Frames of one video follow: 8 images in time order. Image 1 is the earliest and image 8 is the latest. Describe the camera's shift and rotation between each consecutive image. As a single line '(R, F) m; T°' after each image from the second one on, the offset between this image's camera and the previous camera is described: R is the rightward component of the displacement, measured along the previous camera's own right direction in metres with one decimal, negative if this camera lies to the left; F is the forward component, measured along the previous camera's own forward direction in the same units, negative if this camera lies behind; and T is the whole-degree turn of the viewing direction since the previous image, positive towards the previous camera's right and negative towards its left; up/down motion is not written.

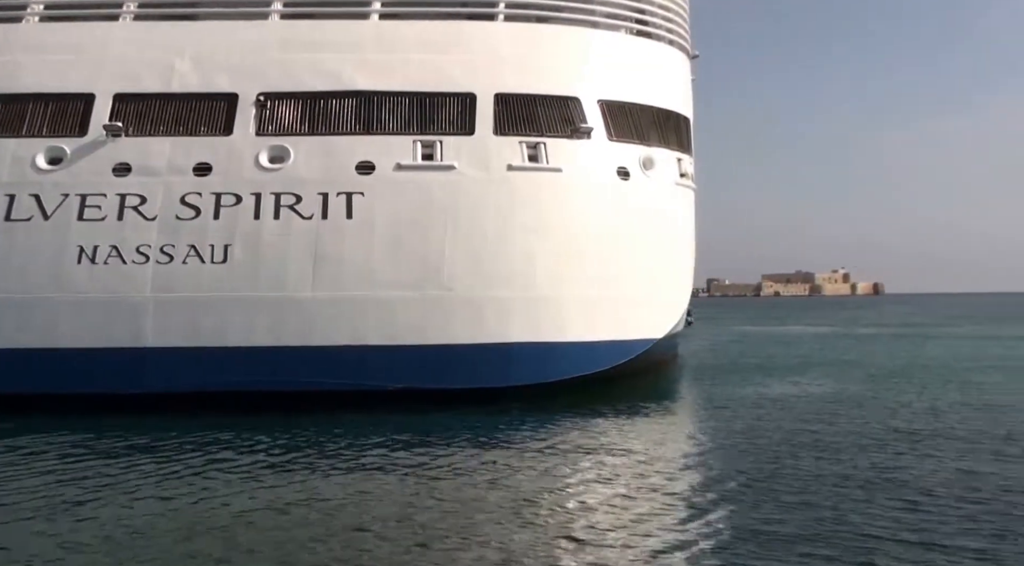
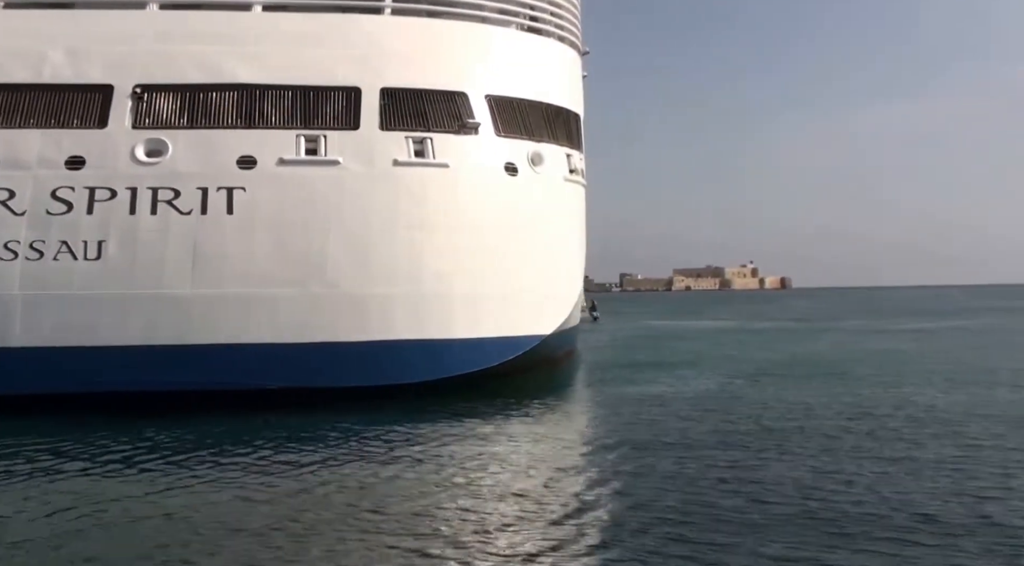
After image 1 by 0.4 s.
(+0.3, 0.0) m; +5°
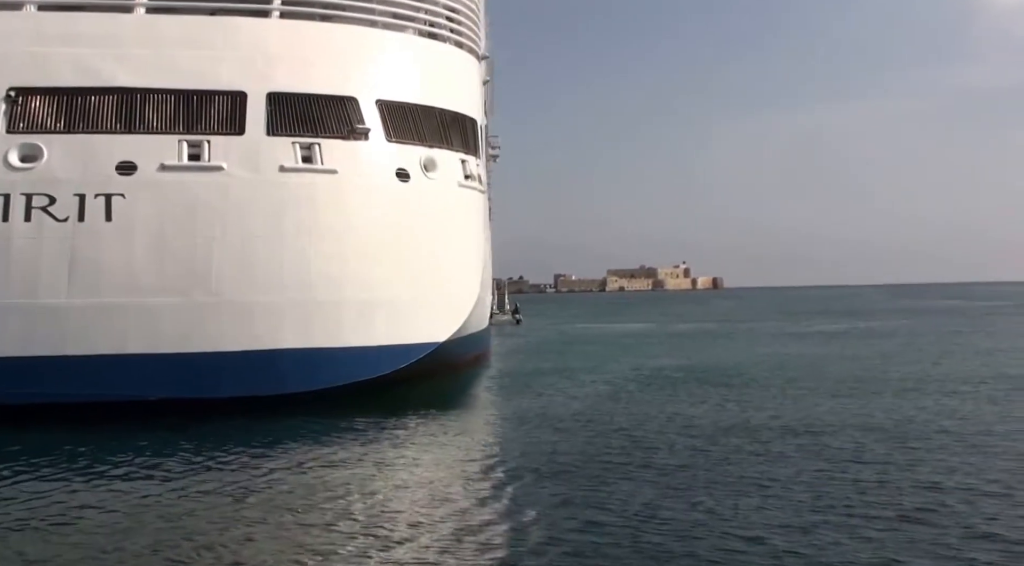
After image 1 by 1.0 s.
(+0.4, -0.1) m; +5°
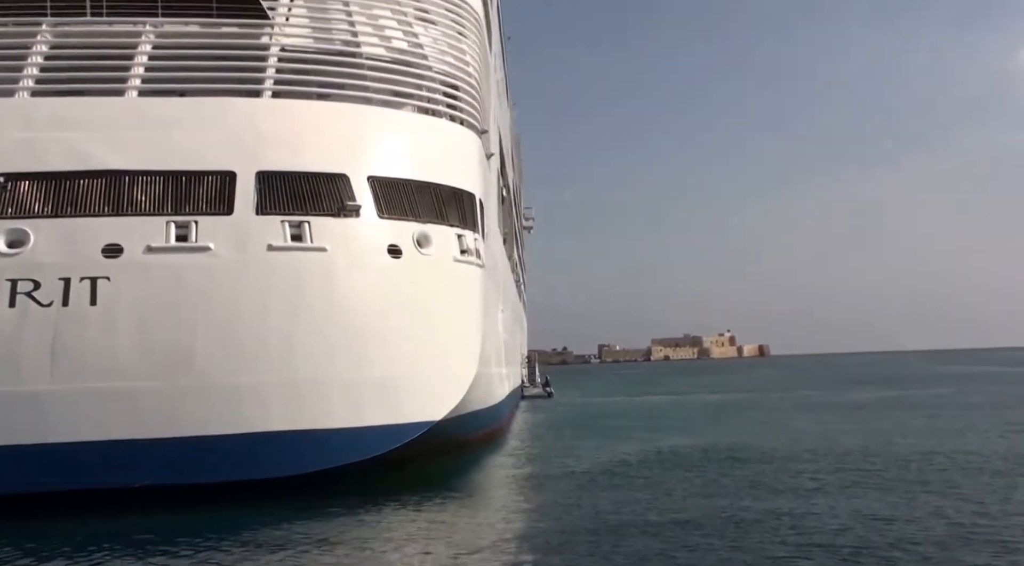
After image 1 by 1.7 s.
(+0.4, +0.3) m; -2°
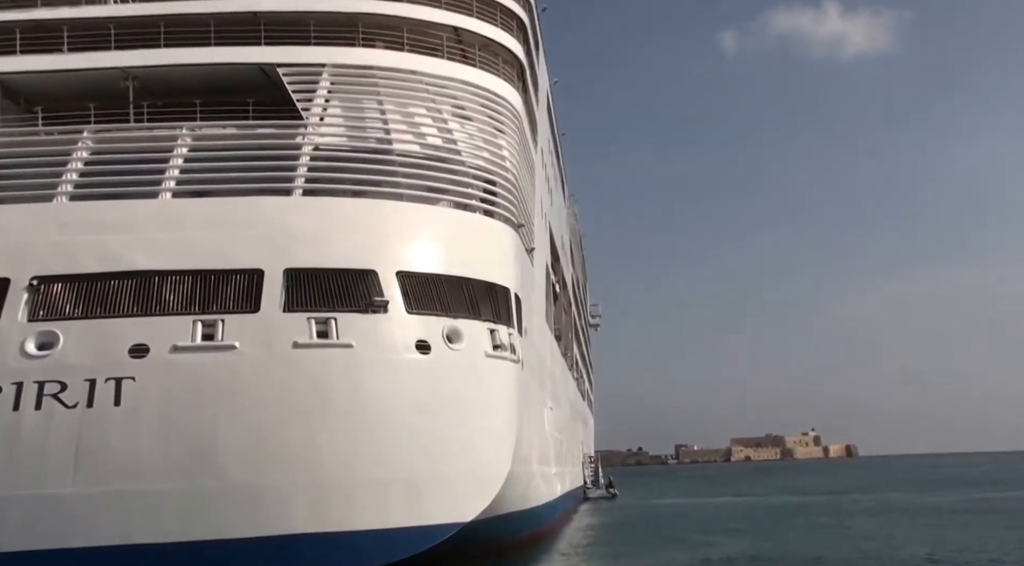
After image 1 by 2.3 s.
(+0.3, +0.3) m; -4°
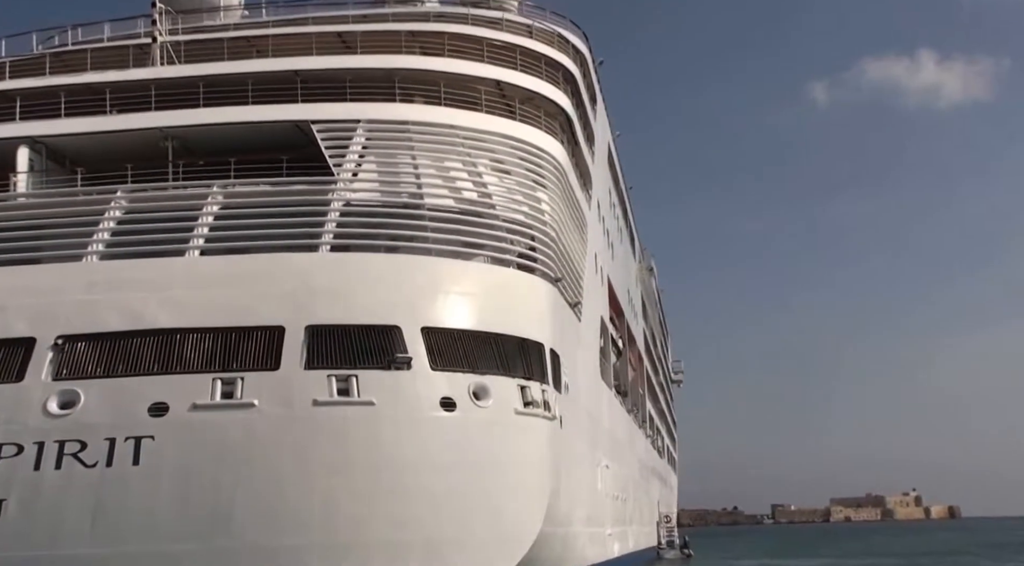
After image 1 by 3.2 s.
(+0.5, +0.4) m; -4°
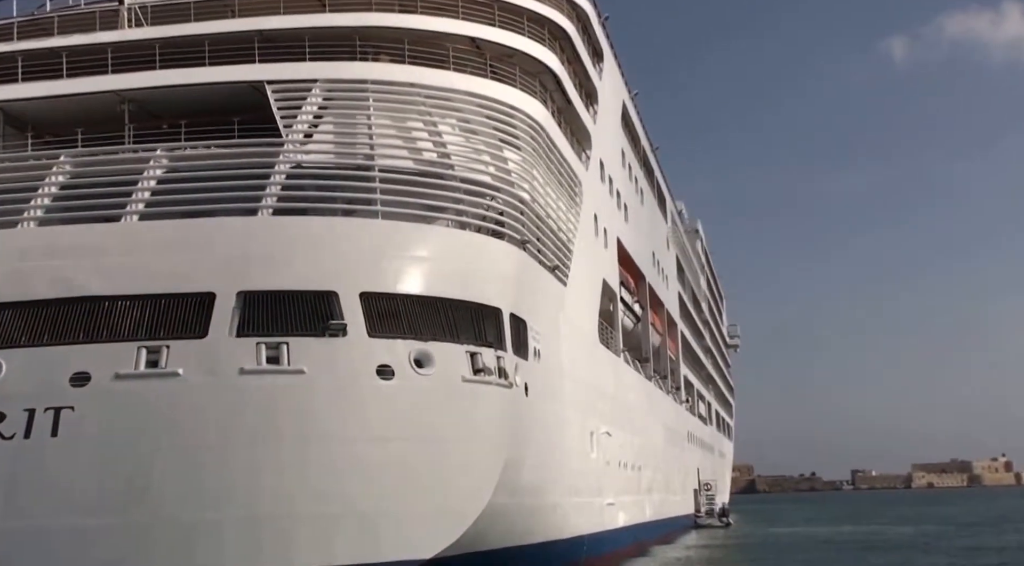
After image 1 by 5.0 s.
(+1.1, +0.5) m; -2°
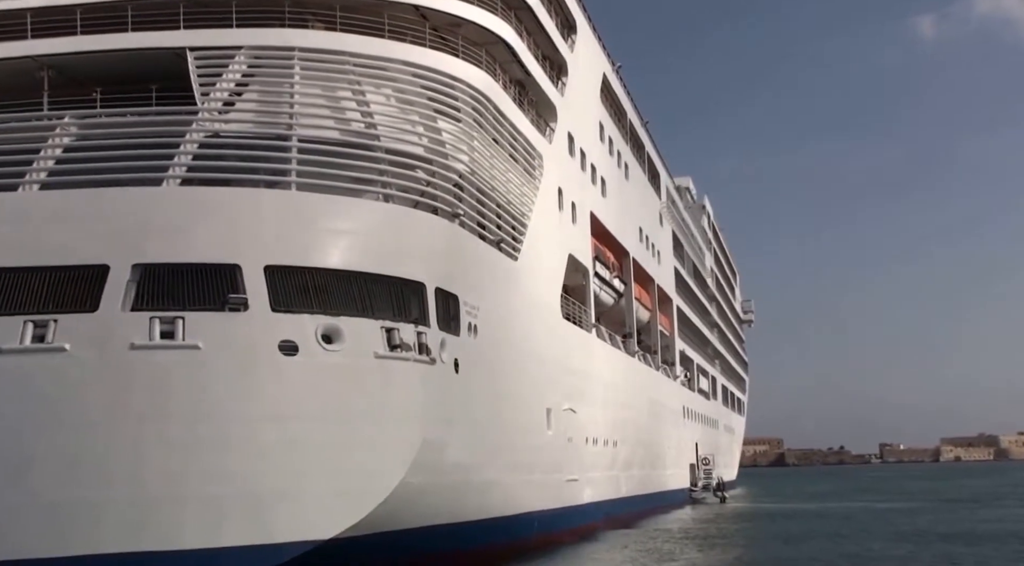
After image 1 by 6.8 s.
(+1.0, +0.4) m; 0°
